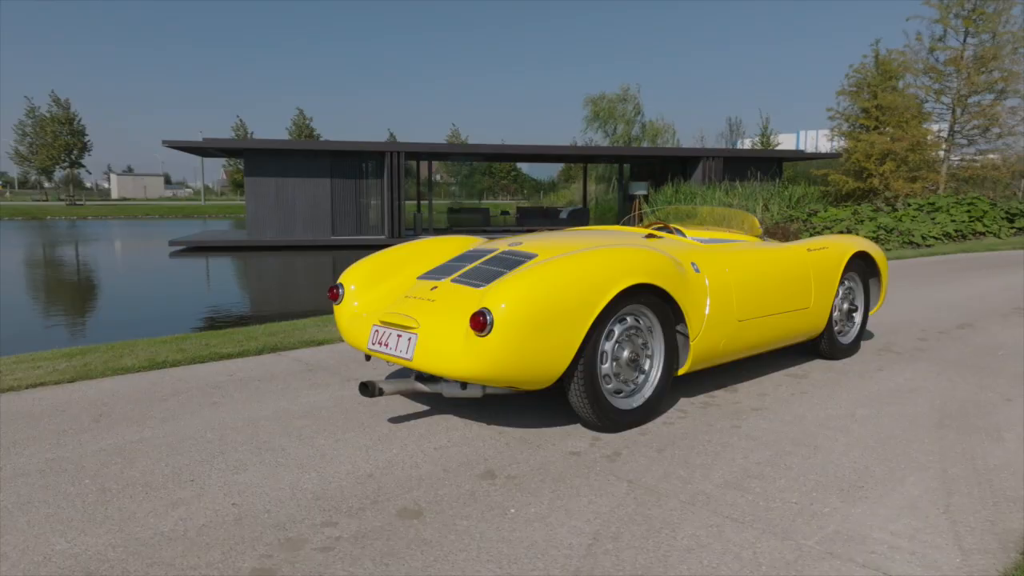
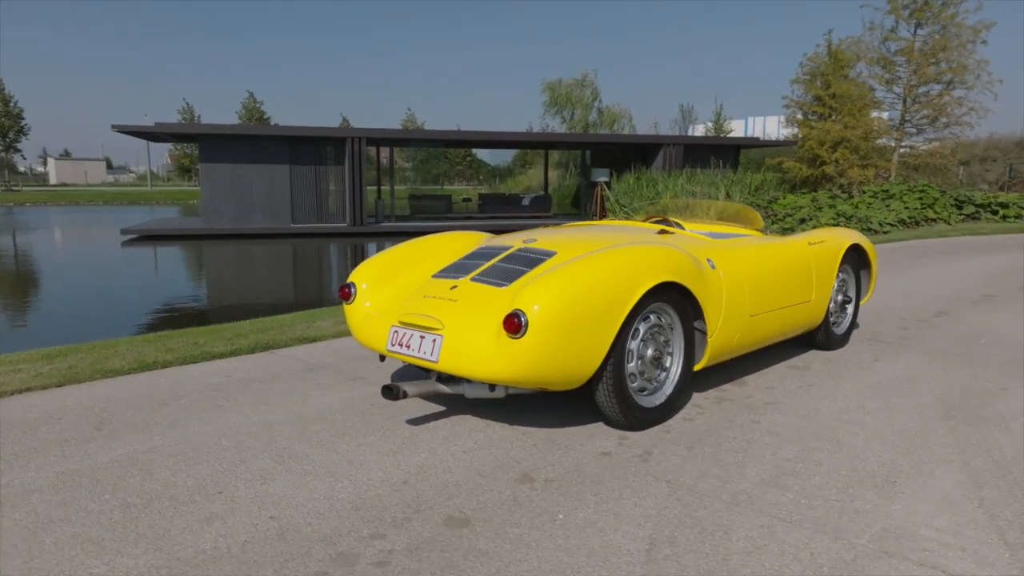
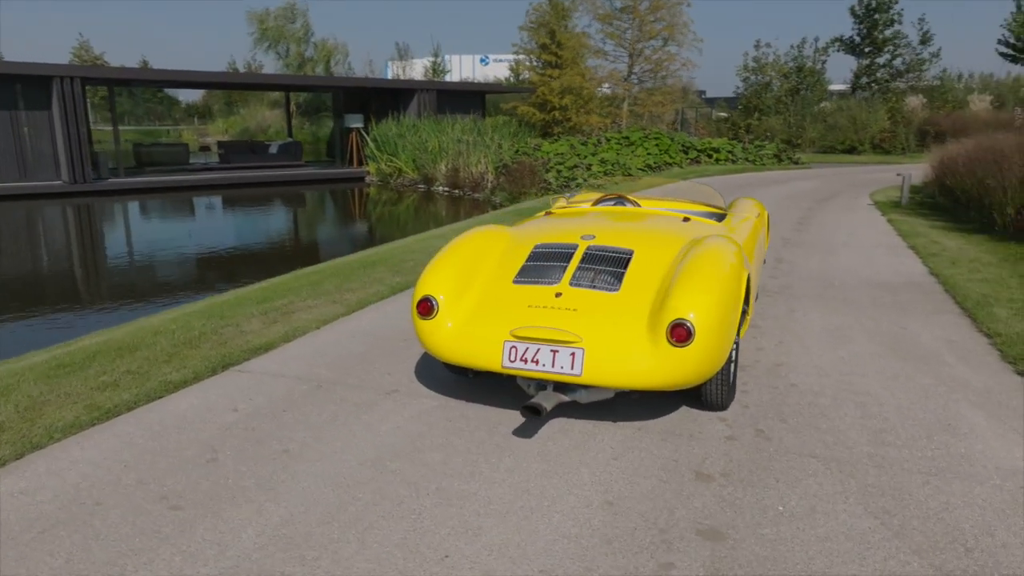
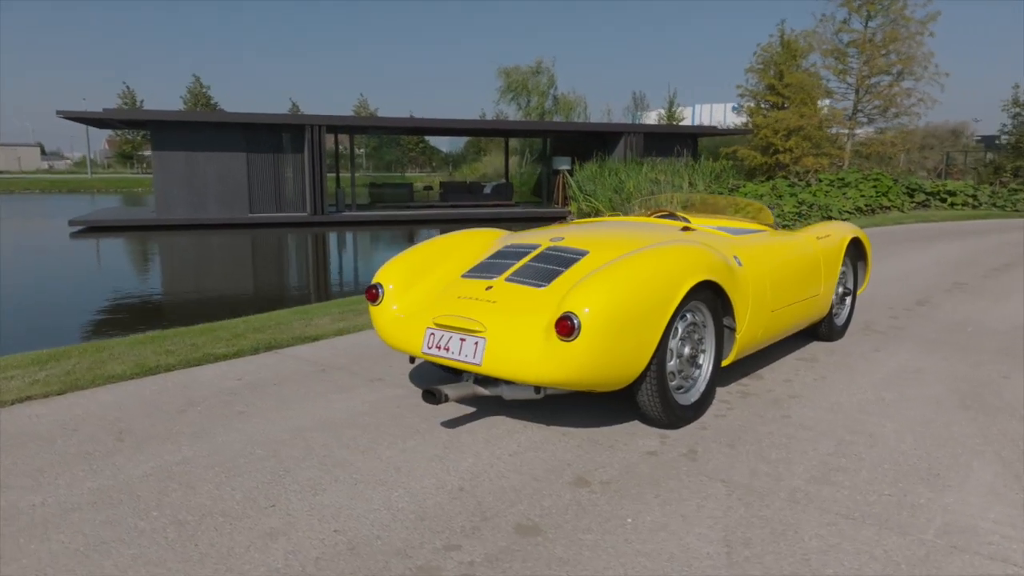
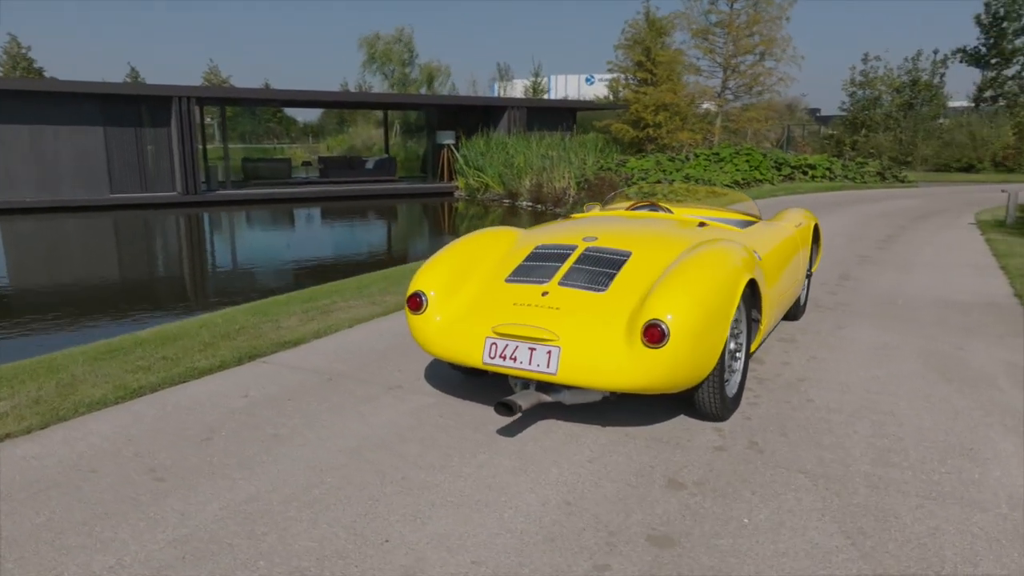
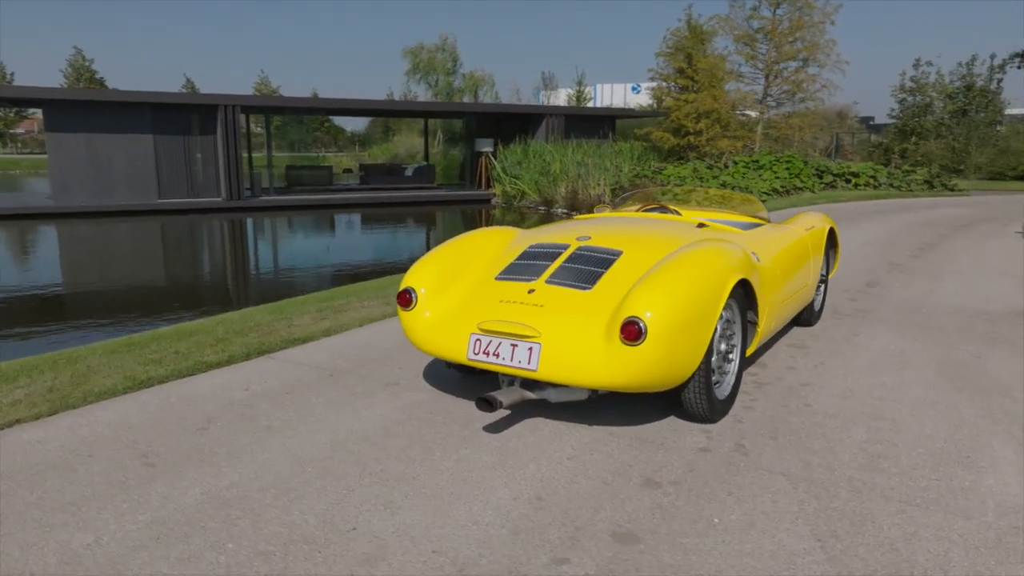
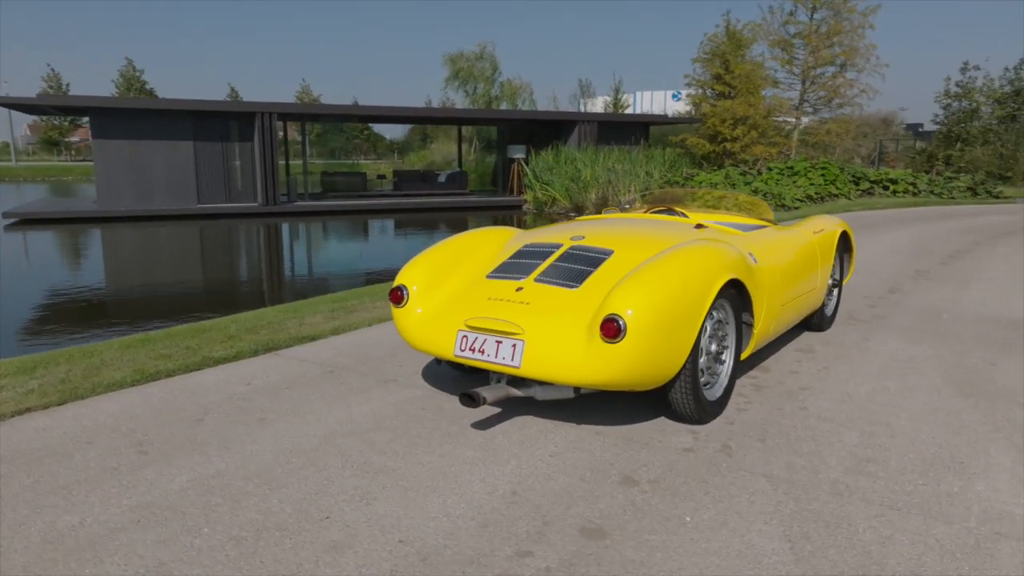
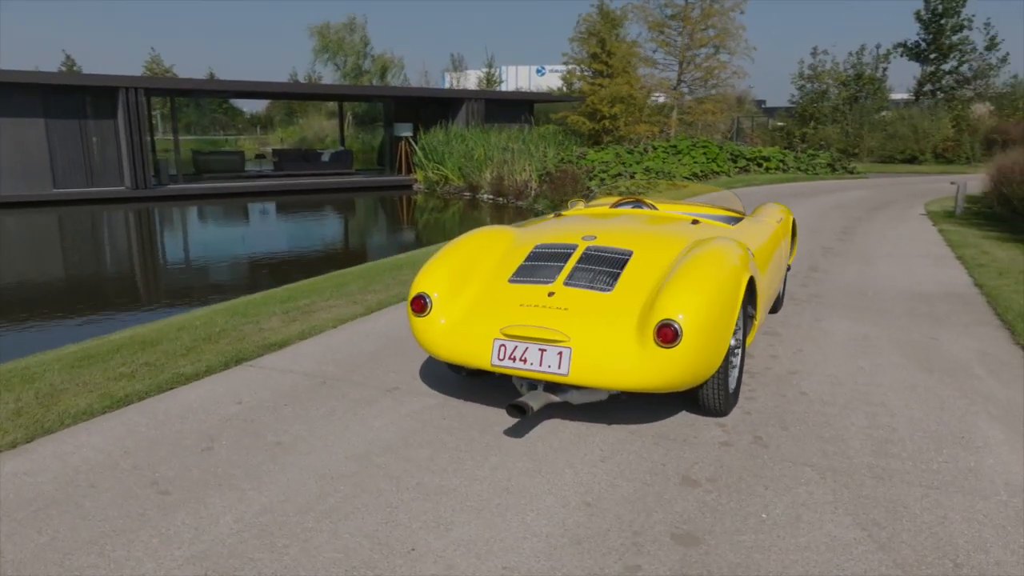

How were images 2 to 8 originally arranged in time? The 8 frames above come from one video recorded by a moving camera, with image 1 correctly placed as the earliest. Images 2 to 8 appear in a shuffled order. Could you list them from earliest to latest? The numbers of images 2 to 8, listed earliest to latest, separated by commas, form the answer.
2, 4, 7, 6, 5, 8, 3
